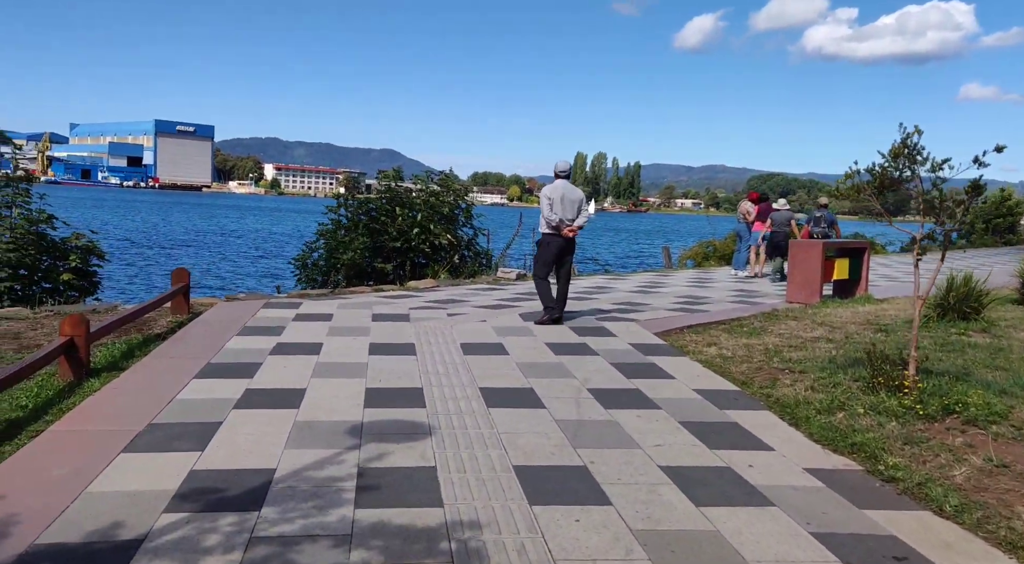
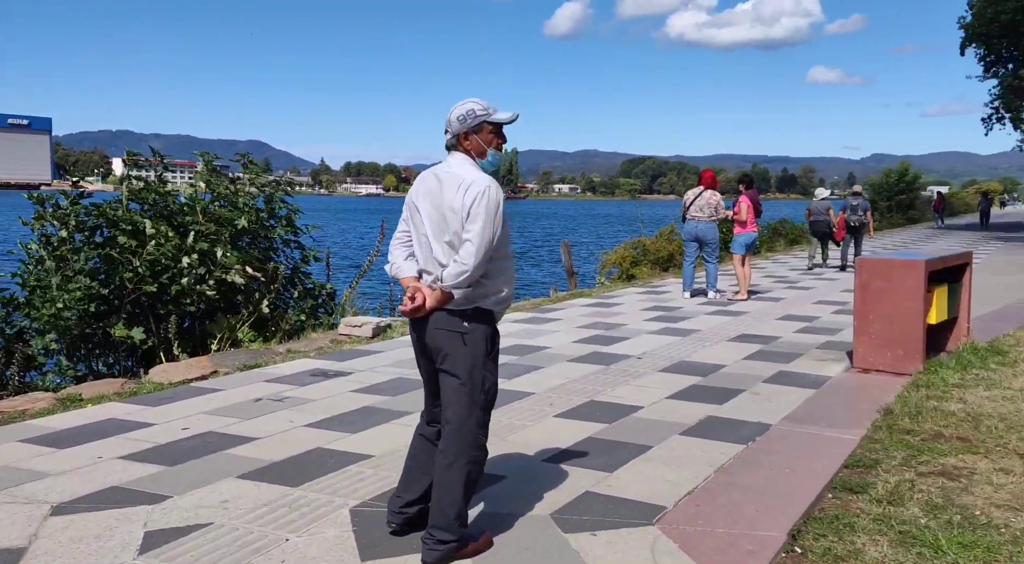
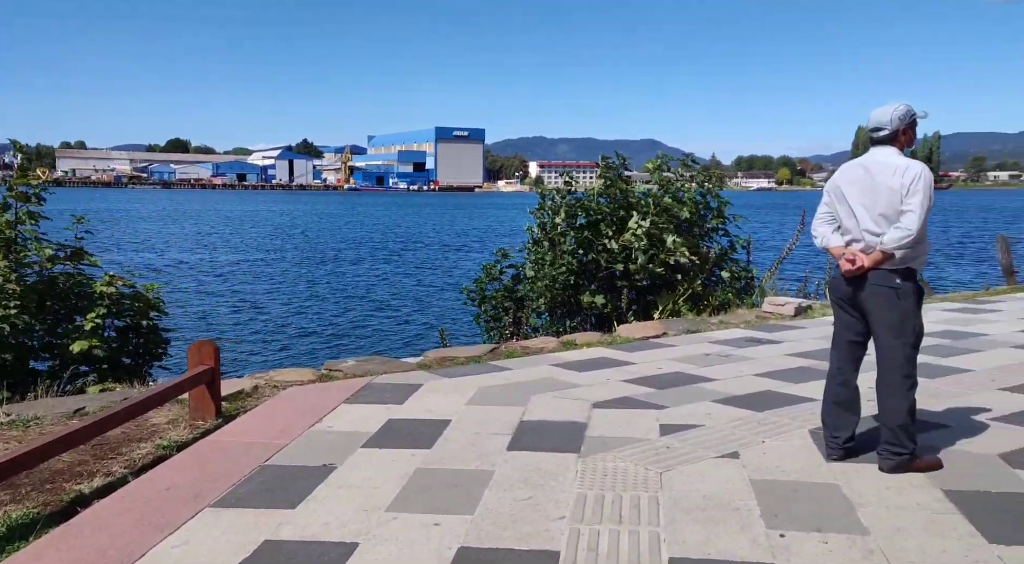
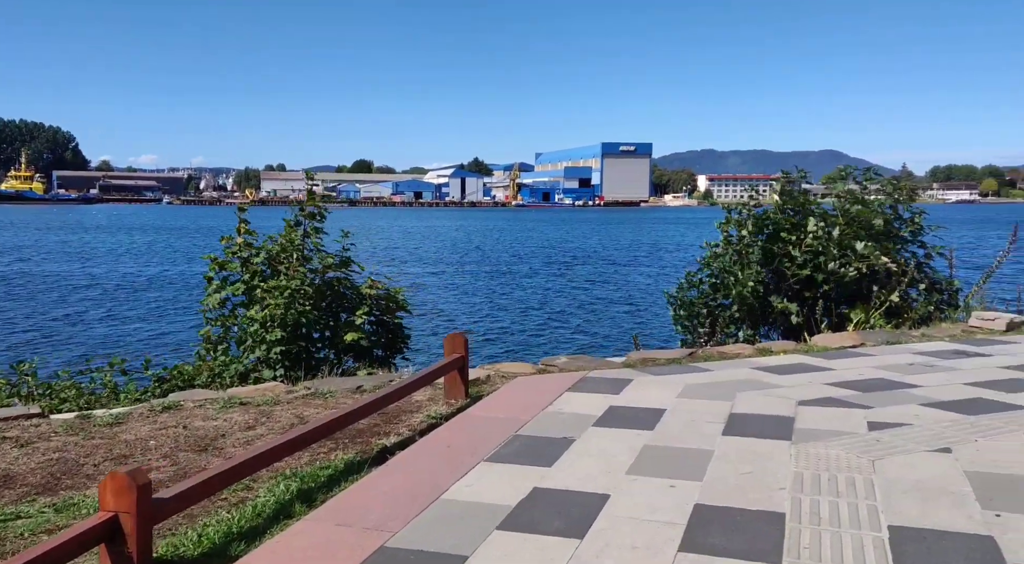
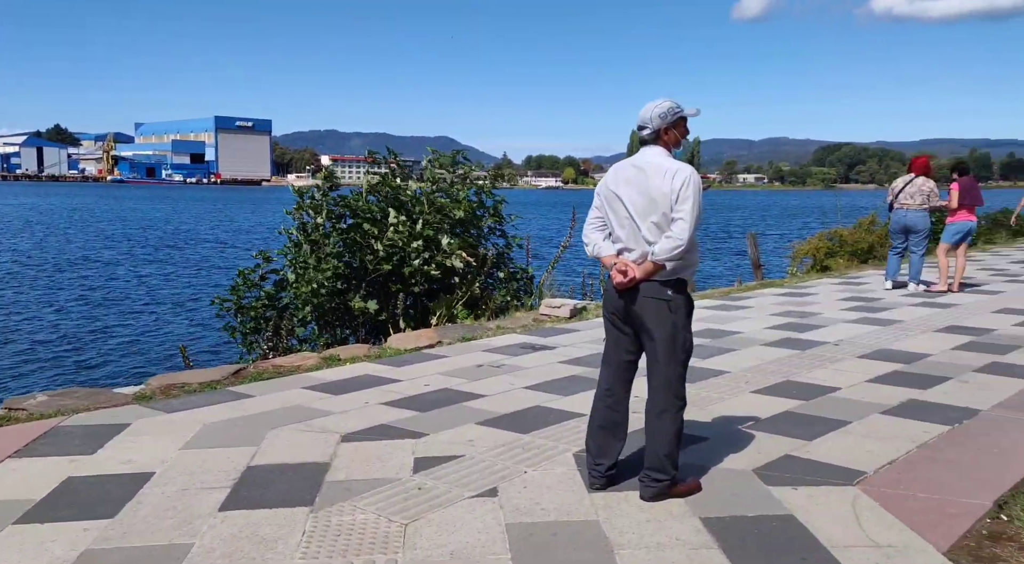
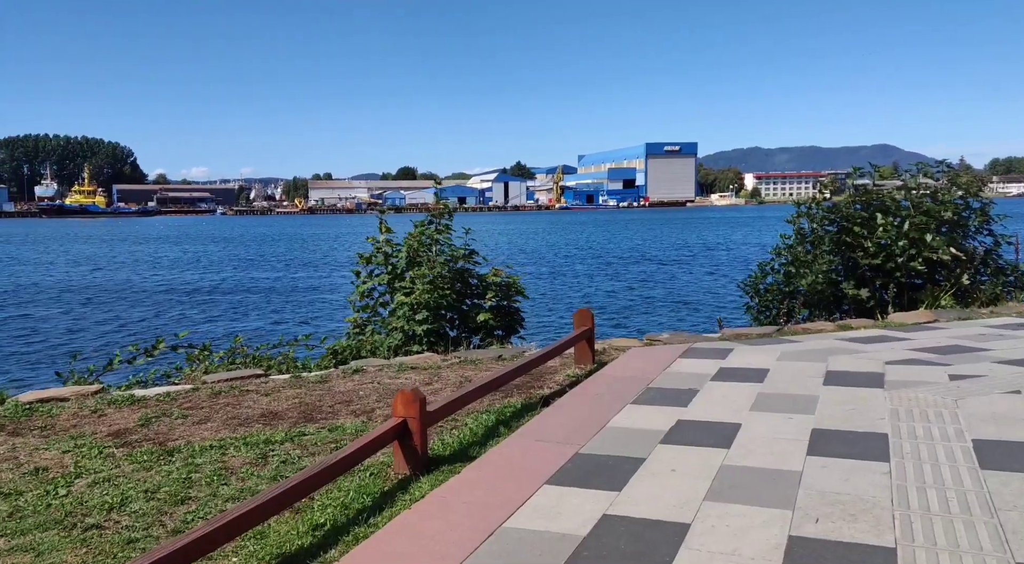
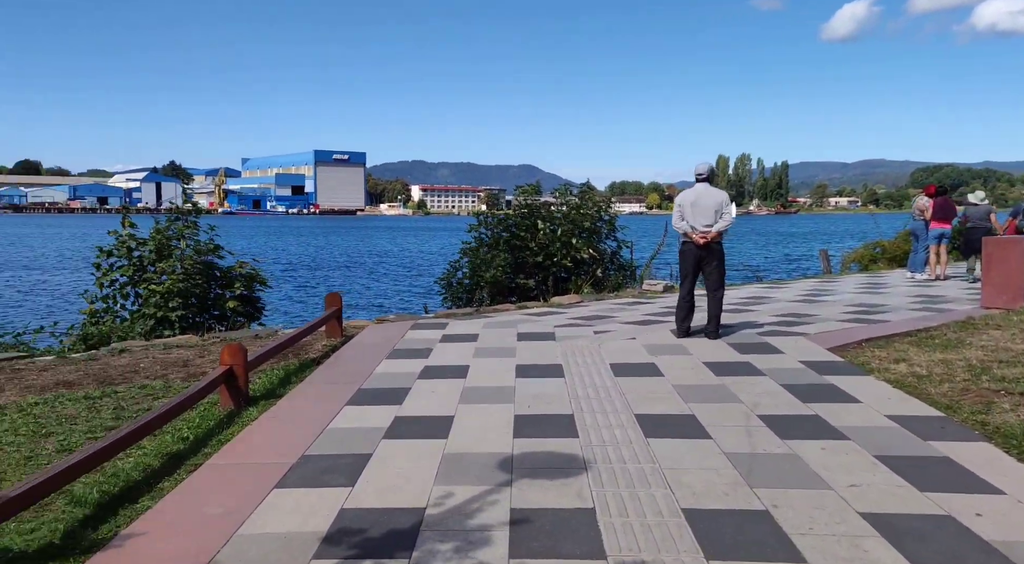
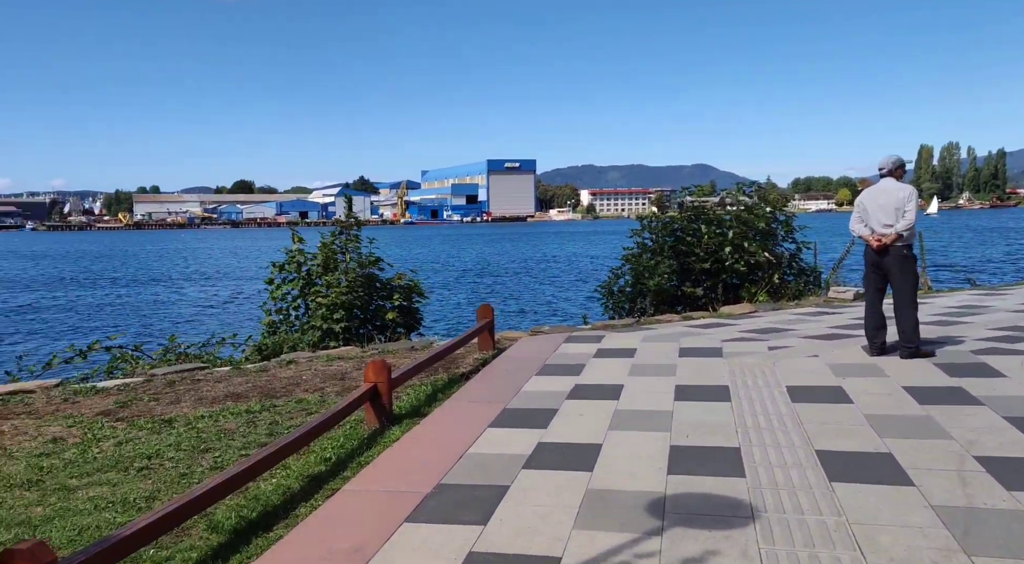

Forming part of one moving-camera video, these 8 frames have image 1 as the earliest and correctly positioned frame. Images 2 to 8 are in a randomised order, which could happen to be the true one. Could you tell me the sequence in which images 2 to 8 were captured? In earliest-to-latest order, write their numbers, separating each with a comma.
7, 8, 6, 4, 3, 5, 2
